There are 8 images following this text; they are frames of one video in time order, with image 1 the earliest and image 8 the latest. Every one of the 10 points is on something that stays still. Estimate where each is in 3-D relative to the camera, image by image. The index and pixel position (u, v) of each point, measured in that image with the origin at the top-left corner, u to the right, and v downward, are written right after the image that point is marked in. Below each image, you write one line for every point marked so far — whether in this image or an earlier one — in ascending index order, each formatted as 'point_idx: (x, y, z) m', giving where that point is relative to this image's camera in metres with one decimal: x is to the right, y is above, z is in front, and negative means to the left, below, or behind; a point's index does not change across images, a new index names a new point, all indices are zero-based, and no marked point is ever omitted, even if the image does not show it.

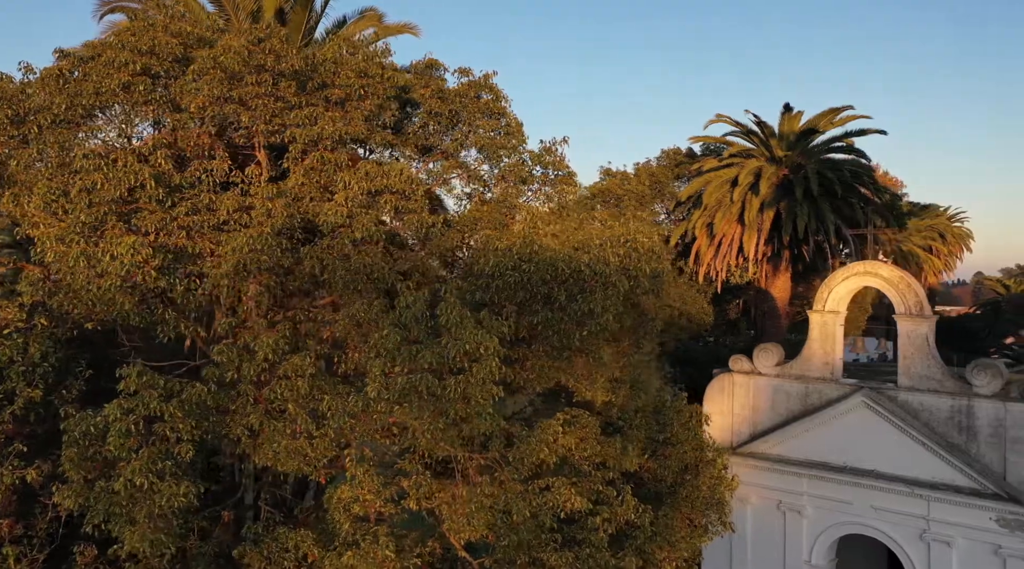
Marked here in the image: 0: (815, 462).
0: (+5.2, -3.0, +15.1) m
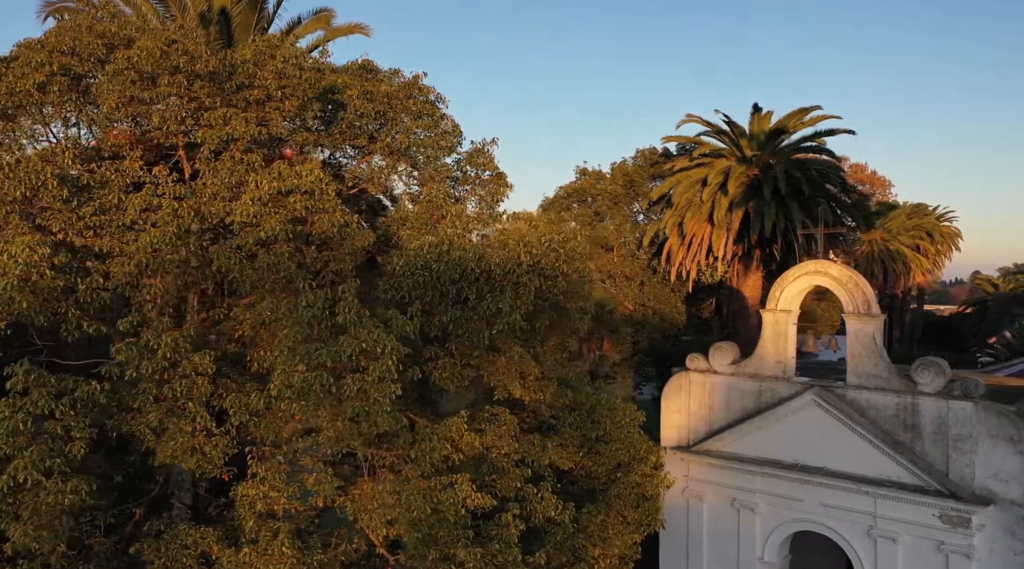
0: (+4.4, -3.0, +15.3) m
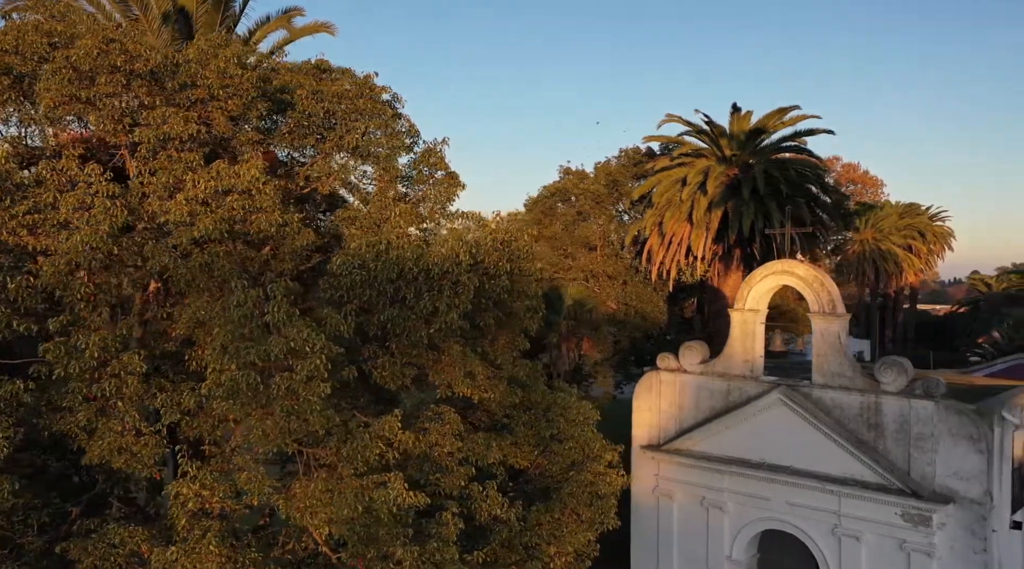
0: (+3.9, -3.0, +15.3) m
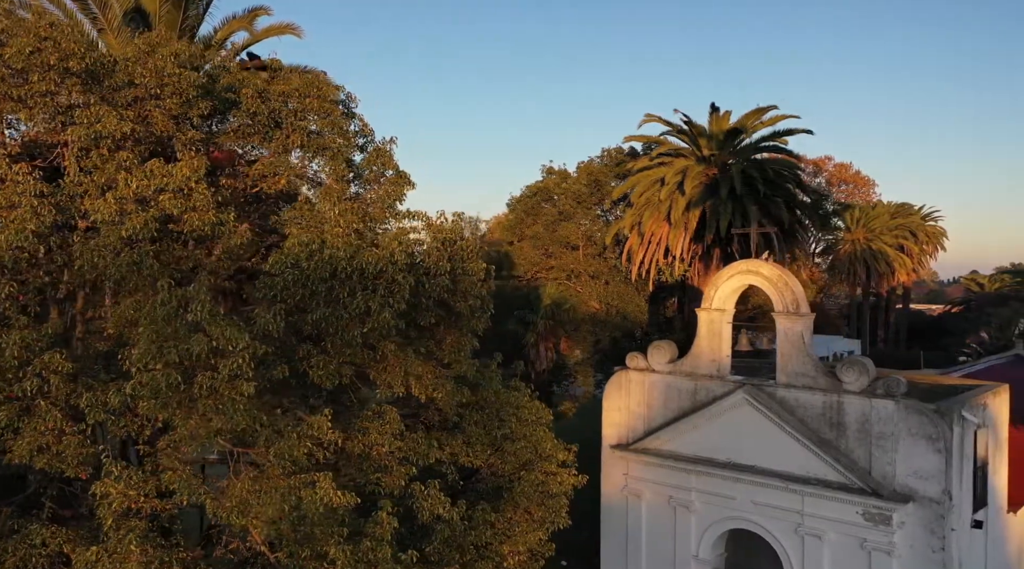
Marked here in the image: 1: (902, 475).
0: (+3.3, -3.0, +15.3) m
1: (+5.7, -2.8, +13.0) m
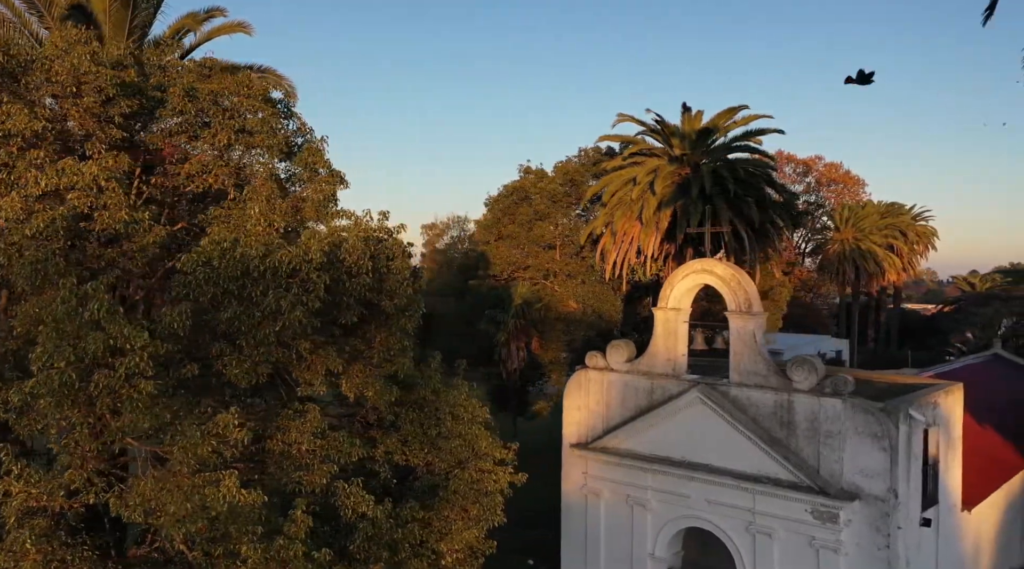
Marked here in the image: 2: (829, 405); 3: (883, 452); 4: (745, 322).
0: (+2.5, -3.0, +15.4) m
1: (+4.9, -2.8, +13.0) m
2: (+4.7, -1.8, +13.2) m
3: (+5.3, -2.4, +12.7) m
4: (+3.7, -0.6, +14.3) m
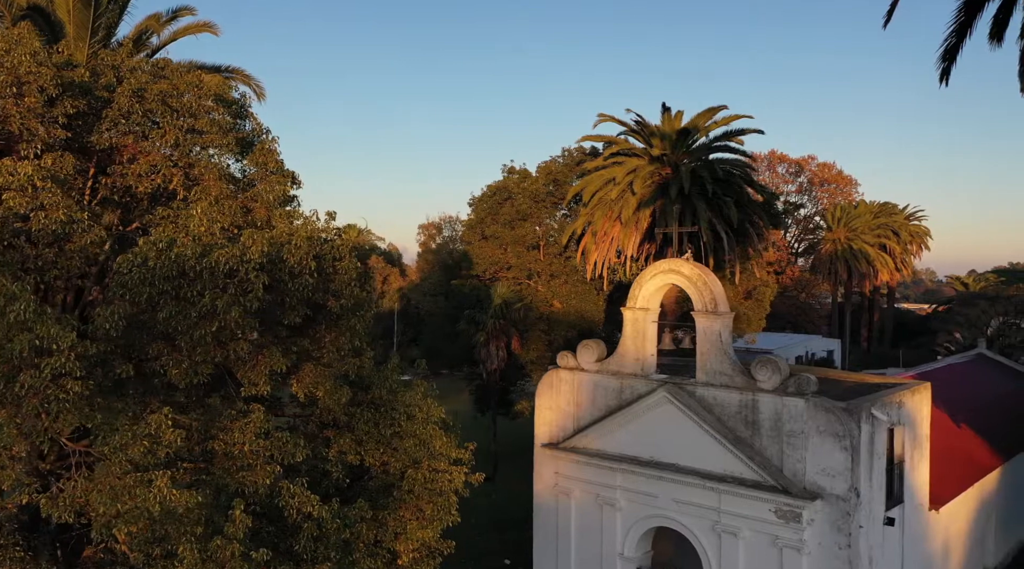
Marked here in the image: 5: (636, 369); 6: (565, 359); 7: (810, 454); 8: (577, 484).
0: (+2.0, -3.0, +15.4) m
1: (+4.4, -2.8, +13.1) m
2: (+4.2, -1.8, +13.3) m
3: (+4.8, -2.4, +12.7) m
4: (+3.2, -0.6, +14.3) m
5: (+2.2, -1.5, +15.7) m
6: (+1.0, -1.4, +16.7) m
7: (+4.4, -2.5, +13.1) m
8: (+1.2, -3.6, +16.3) m
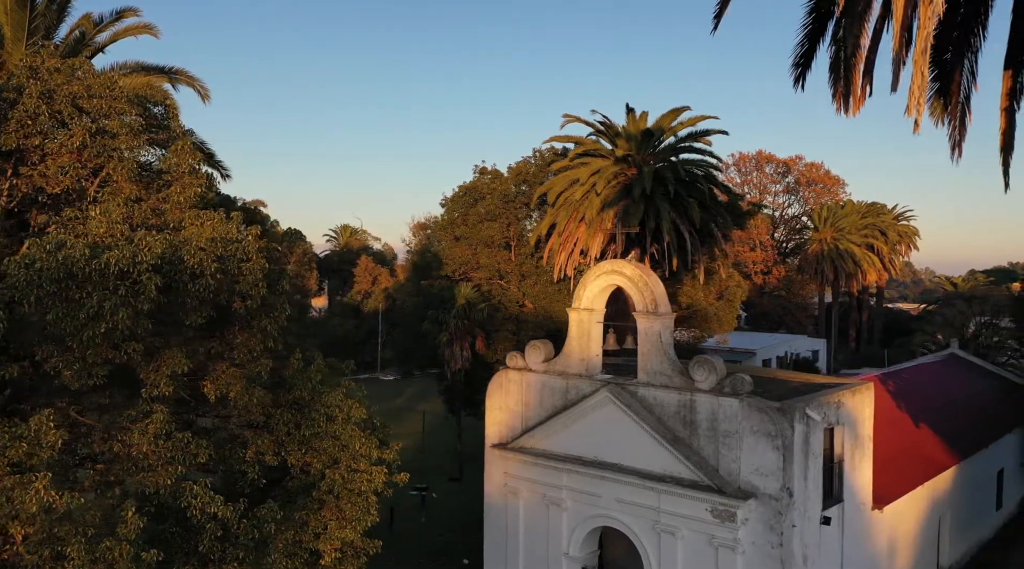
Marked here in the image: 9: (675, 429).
0: (+1.0, -3.0, +15.5) m
1: (+3.5, -2.8, +13.1) m
2: (+3.3, -1.8, +13.4) m
3: (+3.8, -2.4, +12.8) m
4: (+2.3, -0.6, +14.4) m
5: (+1.2, -1.5, +15.7) m
6: (0.0, -1.4, +16.8) m
7: (+3.5, -2.5, +13.2) m
8: (+0.2, -3.6, +16.3) m
9: (+2.6, -2.3, +14.1) m
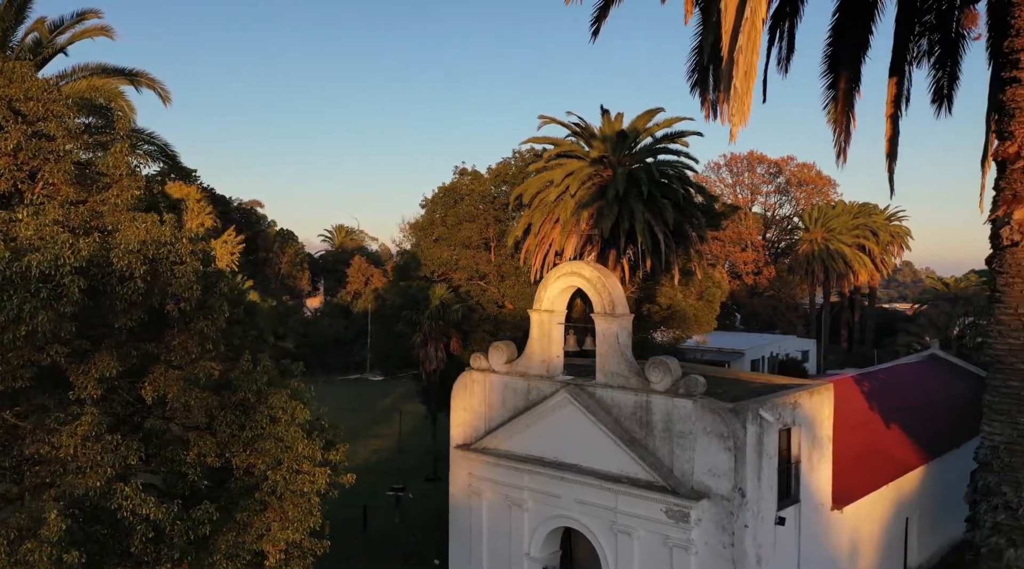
0: (+0.4, -3.0, +15.5) m
1: (+2.8, -2.8, +13.2) m
2: (+2.6, -1.8, +13.4) m
3: (+3.2, -2.4, +12.9) m
4: (+1.6, -0.6, +14.4) m
5: (+0.6, -1.5, +15.8) m
6: (-0.7, -1.4, +16.8) m
7: (+2.8, -2.5, +13.3) m
8: (-0.5, -3.7, +16.3) m
9: (+1.9, -2.3, +14.1) m
